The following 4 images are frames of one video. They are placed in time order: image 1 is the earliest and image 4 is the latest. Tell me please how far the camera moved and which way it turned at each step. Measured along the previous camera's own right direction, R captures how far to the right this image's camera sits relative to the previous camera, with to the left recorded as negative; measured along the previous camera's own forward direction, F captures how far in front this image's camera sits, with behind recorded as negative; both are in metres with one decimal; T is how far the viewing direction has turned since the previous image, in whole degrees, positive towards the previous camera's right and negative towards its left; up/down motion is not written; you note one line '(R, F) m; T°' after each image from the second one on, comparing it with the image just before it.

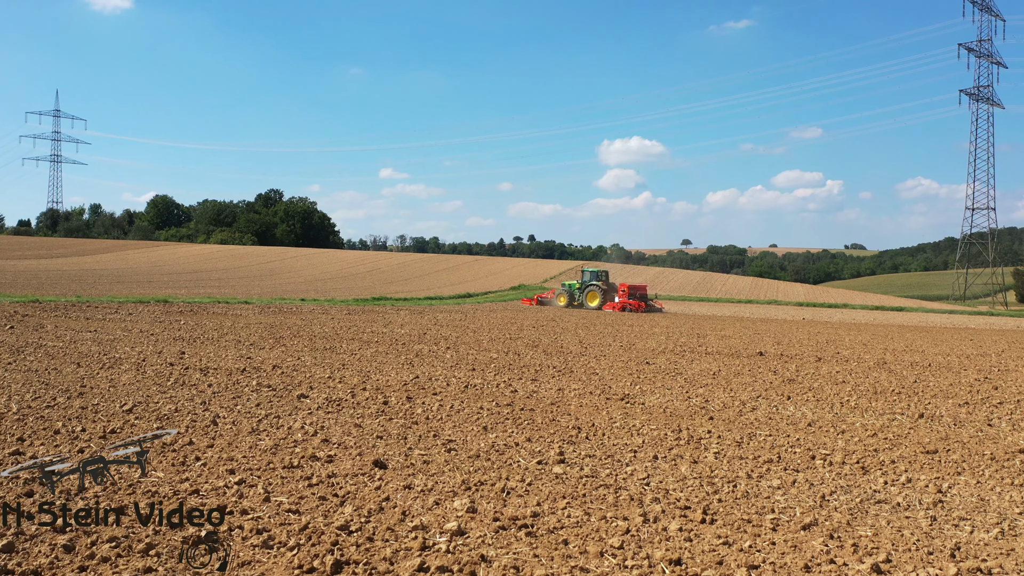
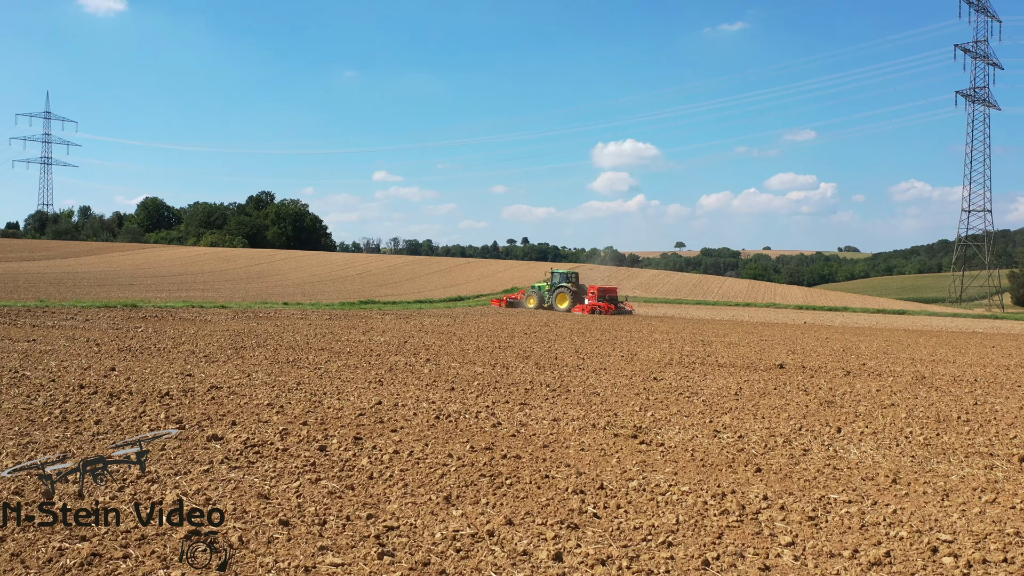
(+0.1, +1.7) m; +1°
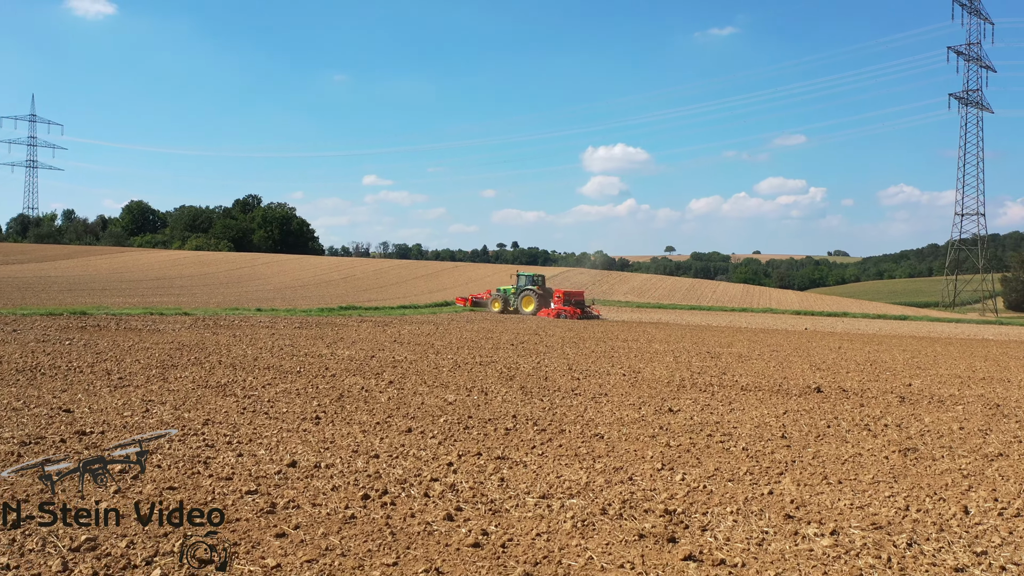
(+0.2, +2.3) m; +1°
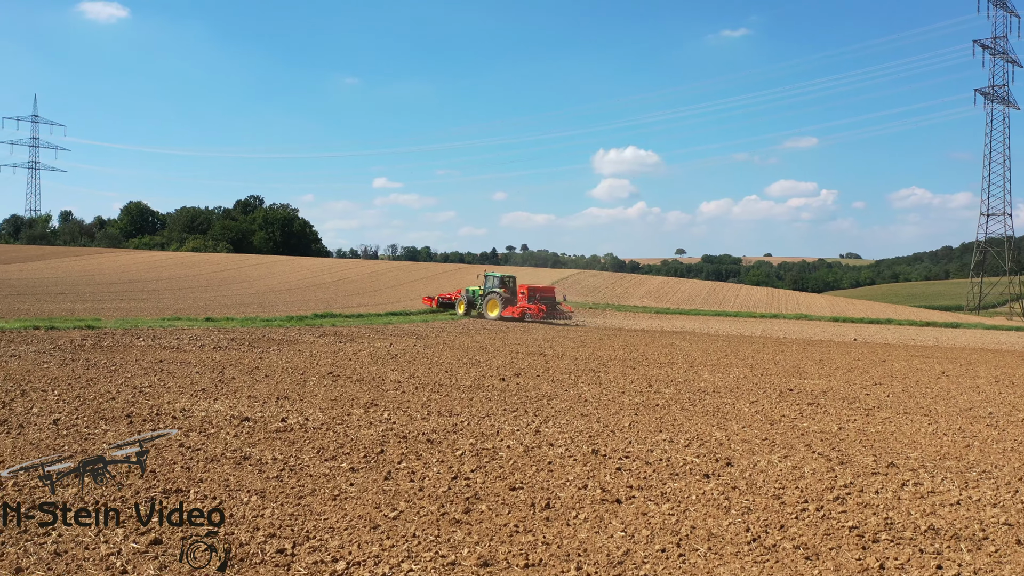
(+0.4, +6.6) m; -1°
